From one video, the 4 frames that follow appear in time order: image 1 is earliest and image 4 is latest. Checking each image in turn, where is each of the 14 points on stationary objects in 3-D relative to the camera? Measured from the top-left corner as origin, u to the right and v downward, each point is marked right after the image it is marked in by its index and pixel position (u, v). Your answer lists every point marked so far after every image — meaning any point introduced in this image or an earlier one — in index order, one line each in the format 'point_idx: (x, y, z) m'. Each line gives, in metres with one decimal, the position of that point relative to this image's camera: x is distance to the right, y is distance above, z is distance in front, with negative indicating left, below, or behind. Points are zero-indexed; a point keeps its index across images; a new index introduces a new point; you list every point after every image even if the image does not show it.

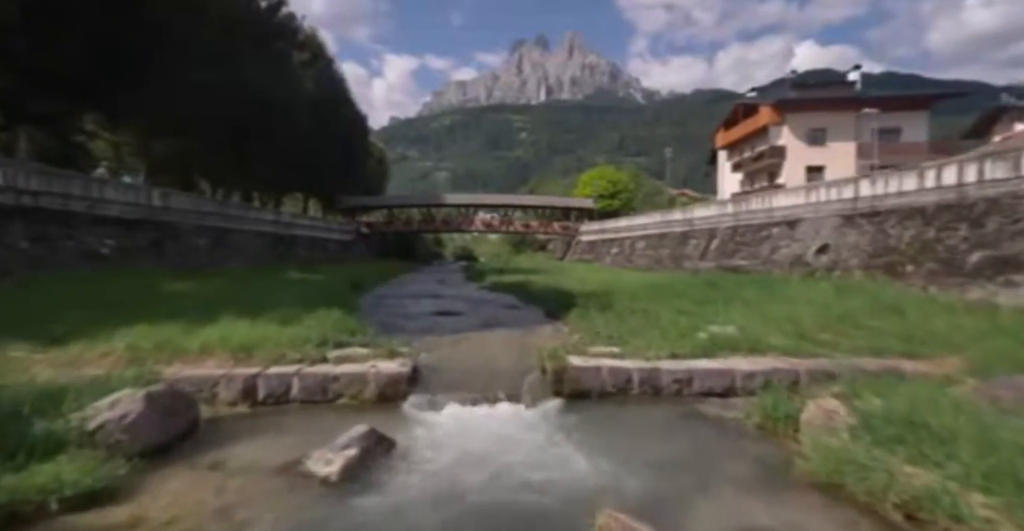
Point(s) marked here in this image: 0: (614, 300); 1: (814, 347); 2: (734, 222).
0: (+1.9, -0.7, +12.3) m
1: (+3.5, -0.9, +7.5) m
2: (+6.7, +1.3, +19.6) m
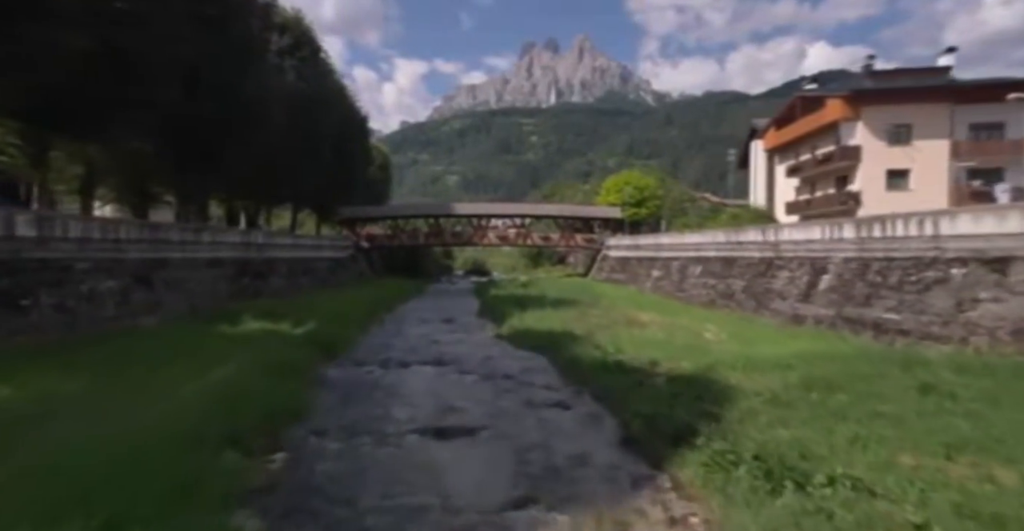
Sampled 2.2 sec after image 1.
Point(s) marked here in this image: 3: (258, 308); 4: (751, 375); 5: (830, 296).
0: (+2.5, -1.7, +6.5) m
1: (+4.0, -1.9, +1.7) m
2: (+7.4, +0.3, +13.7) m
3: (-7.4, -1.2, +19.0) m
4: (+3.5, -1.6, +9.7) m
5: (+7.2, -0.6, +14.7) m
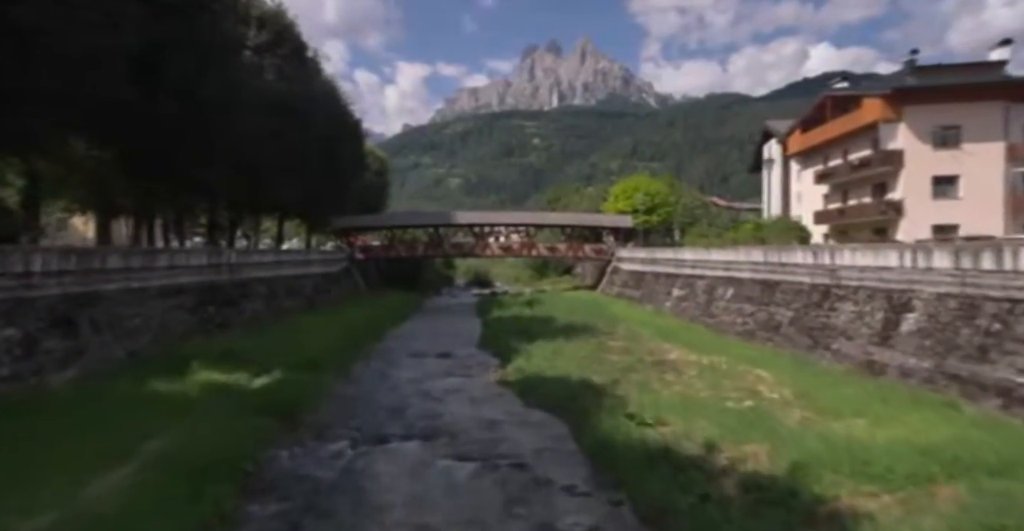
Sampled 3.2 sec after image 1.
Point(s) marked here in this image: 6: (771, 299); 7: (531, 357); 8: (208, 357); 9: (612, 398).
0: (+2.6, -2.3, +3.5) m
1: (+4.1, -2.5, -1.3) m
2: (+7.5, -0.4, +10.7) m
3: (-7.2, -2.0, +16.0) m
4: (+3.7, -2.3, +6.7) m
5: (+7.3, -1.3, +11.6) m
6: (+7.3, -0.9, +18.5) m
7: (+0.5, -2.4, +17.5) m
8: (-6.8, -2.0, +14.7) m
9: (+1.8, -2.4, +12.0) m
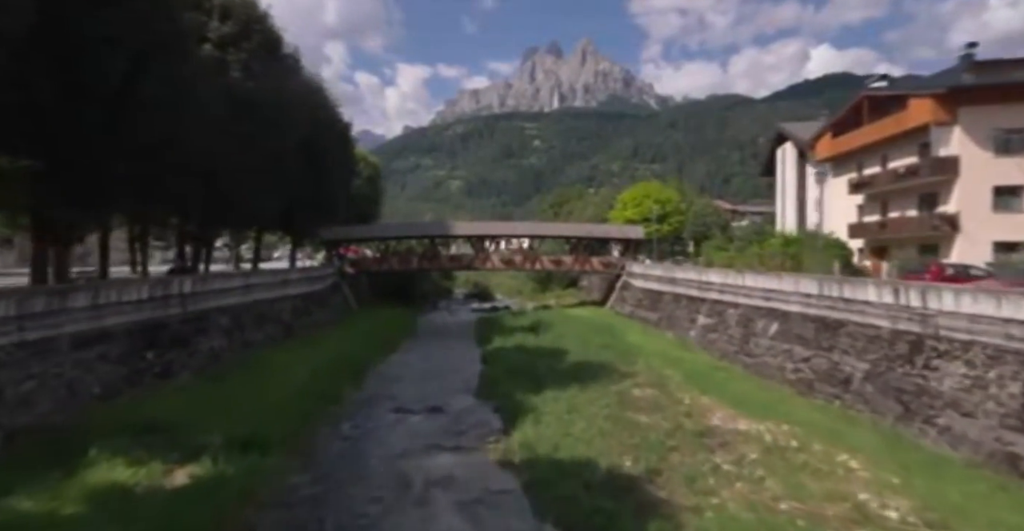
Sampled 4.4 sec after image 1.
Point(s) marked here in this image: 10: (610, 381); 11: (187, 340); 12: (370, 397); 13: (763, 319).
0: (+2.7, -3.2, +0.1) m
1: (+4.2, -3.3, -4.7) m
2: (+7.6, -1.2, +7.3) m
3: (-7.1, -2.8, +12.7) m
4: (+3.7, -3.1, +3.3) m
5: (+7.4, -2.2, +8.2) m
6: (+7.4, -1.8, +15.1) m
7: (+0.6, -3.2, +14.1) m
8: (-6.7, -2.8, +11.3) m
9: (+1.9, -3.2, +8.6) m
10: (+2.7, -3.2, +18.0) m
11: (-9.0, -2.0, +18.3) m
12: (-3.8, -3.5, +17.8) m
13: (+7.4, -1.6, +19.3) m
